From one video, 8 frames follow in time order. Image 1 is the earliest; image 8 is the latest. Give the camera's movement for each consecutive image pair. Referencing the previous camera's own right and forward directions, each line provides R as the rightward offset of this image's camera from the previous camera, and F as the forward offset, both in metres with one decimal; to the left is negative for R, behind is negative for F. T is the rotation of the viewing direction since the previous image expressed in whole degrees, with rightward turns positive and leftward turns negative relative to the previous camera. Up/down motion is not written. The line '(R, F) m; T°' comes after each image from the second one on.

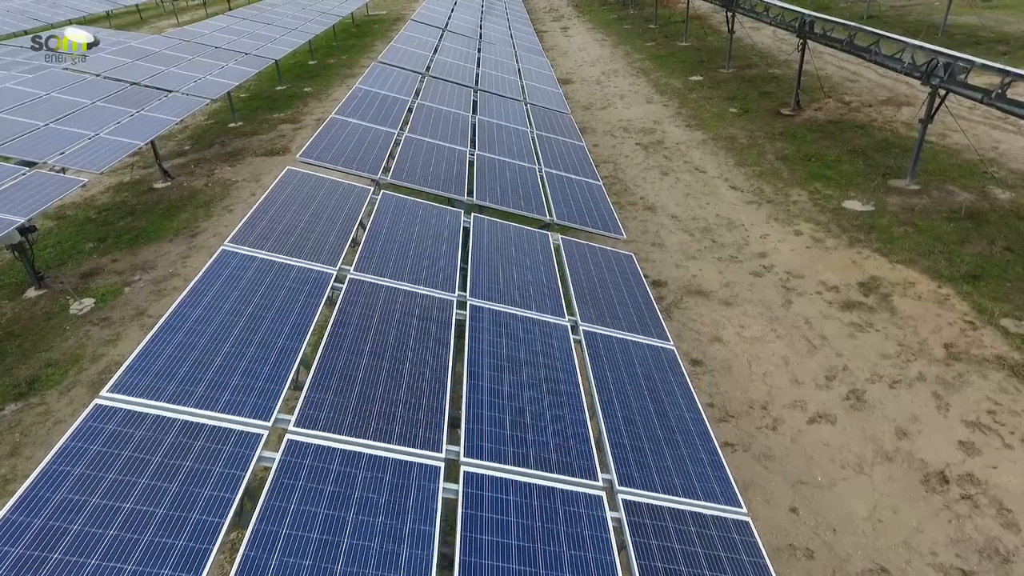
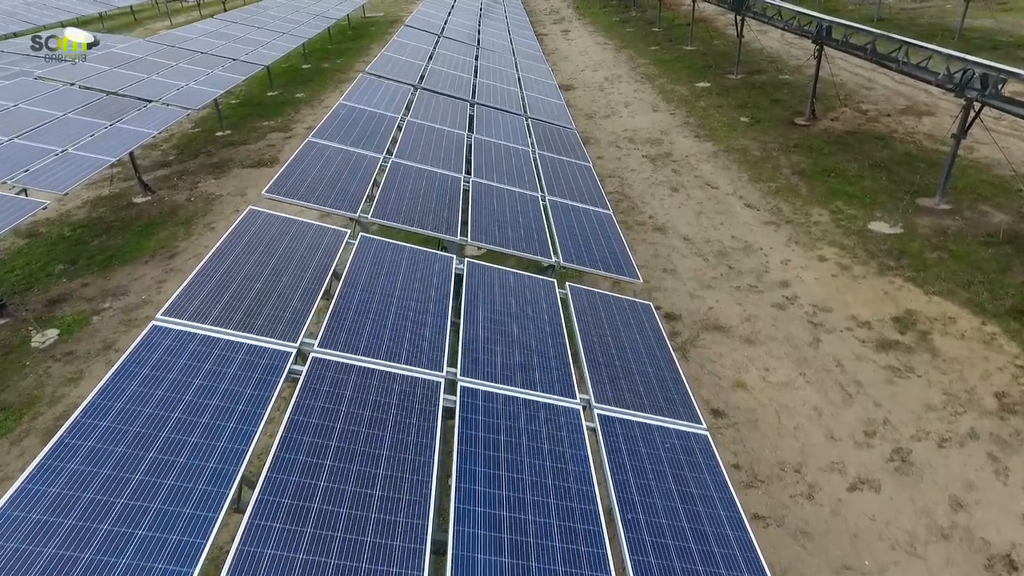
(0.0, +1.1) m; 0°
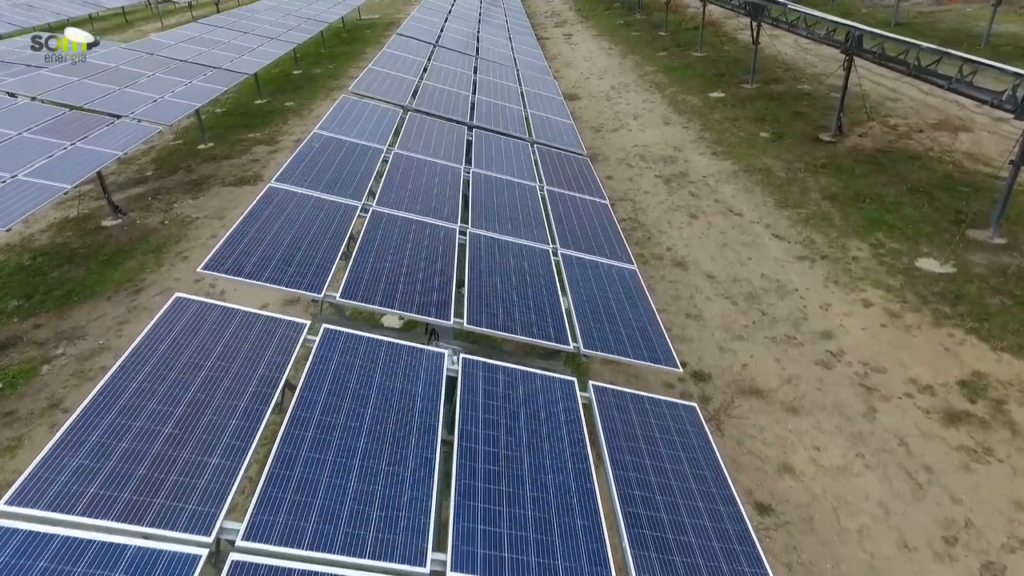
(-0.1, +1.5) m; 0°
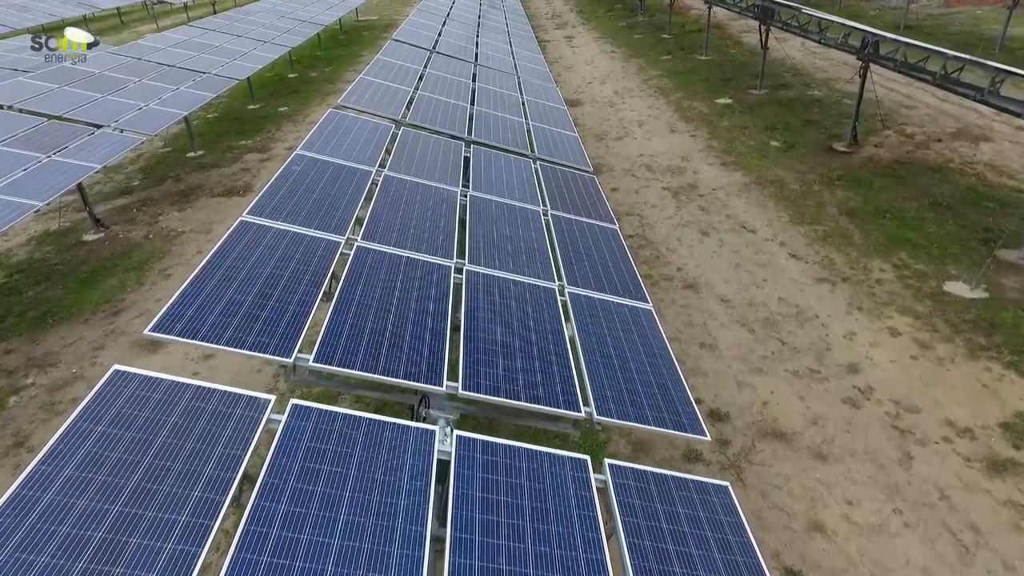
(0.0, +0.8) m; 0°
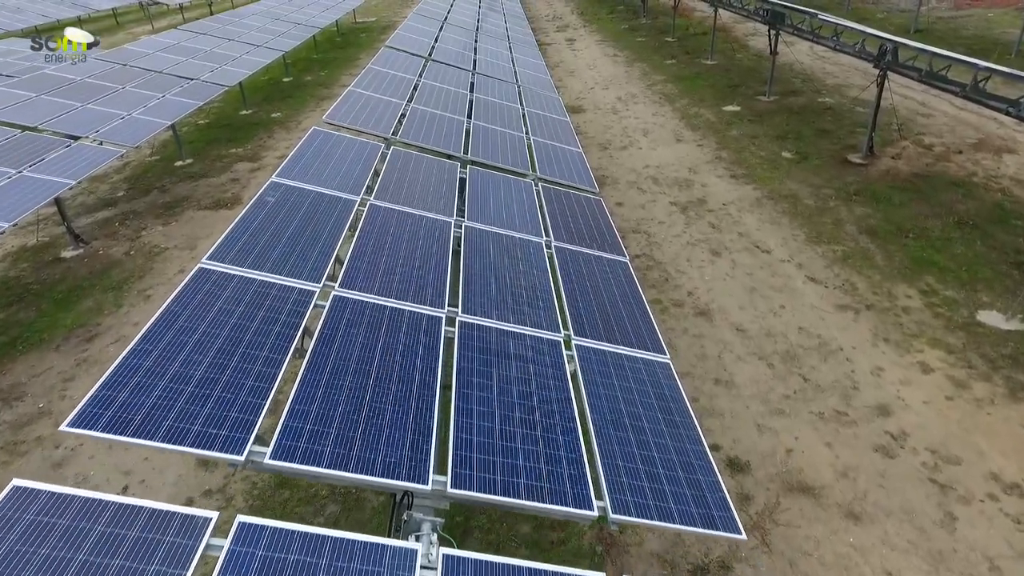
(0.0, +0.8) m; 0°
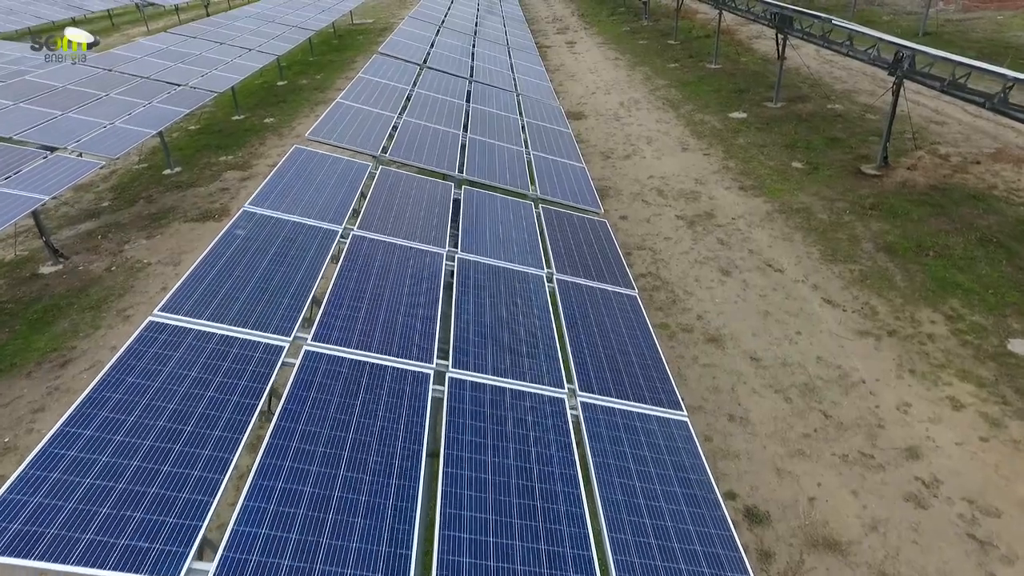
(0.0, +0.7) m; 0°
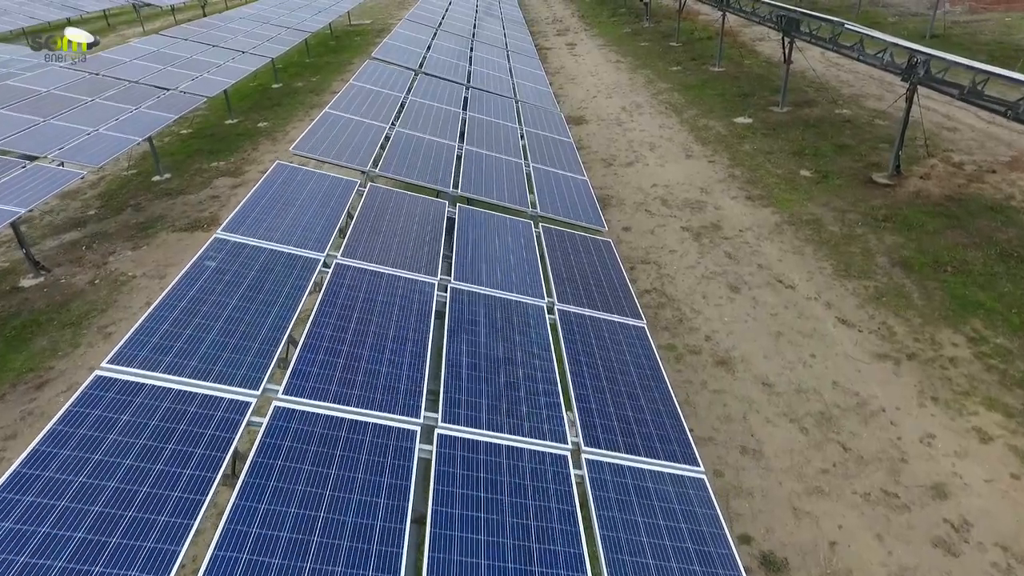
(0.0, +0.6) m; 0°
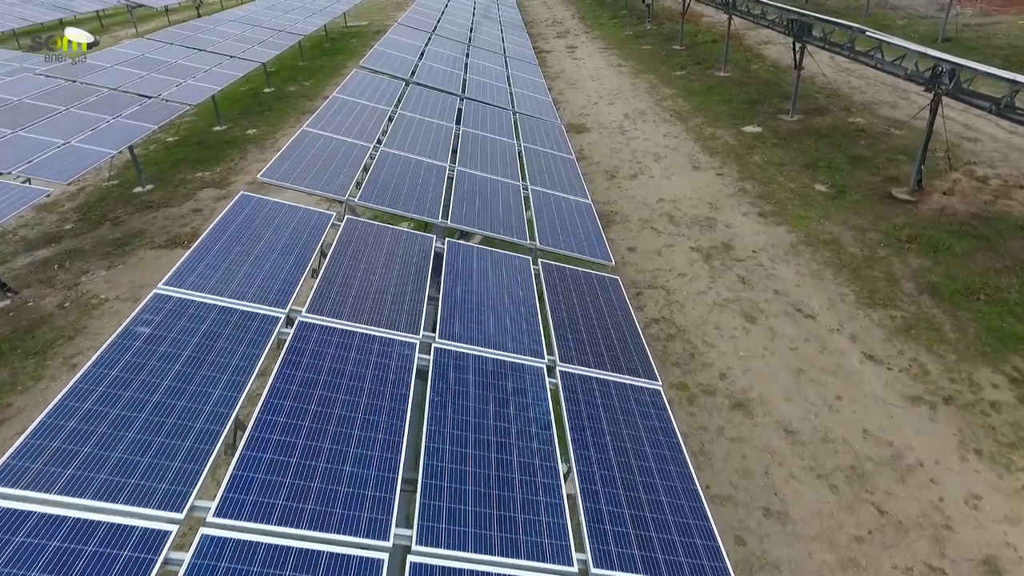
(0.0, +0.9) m; 0°
